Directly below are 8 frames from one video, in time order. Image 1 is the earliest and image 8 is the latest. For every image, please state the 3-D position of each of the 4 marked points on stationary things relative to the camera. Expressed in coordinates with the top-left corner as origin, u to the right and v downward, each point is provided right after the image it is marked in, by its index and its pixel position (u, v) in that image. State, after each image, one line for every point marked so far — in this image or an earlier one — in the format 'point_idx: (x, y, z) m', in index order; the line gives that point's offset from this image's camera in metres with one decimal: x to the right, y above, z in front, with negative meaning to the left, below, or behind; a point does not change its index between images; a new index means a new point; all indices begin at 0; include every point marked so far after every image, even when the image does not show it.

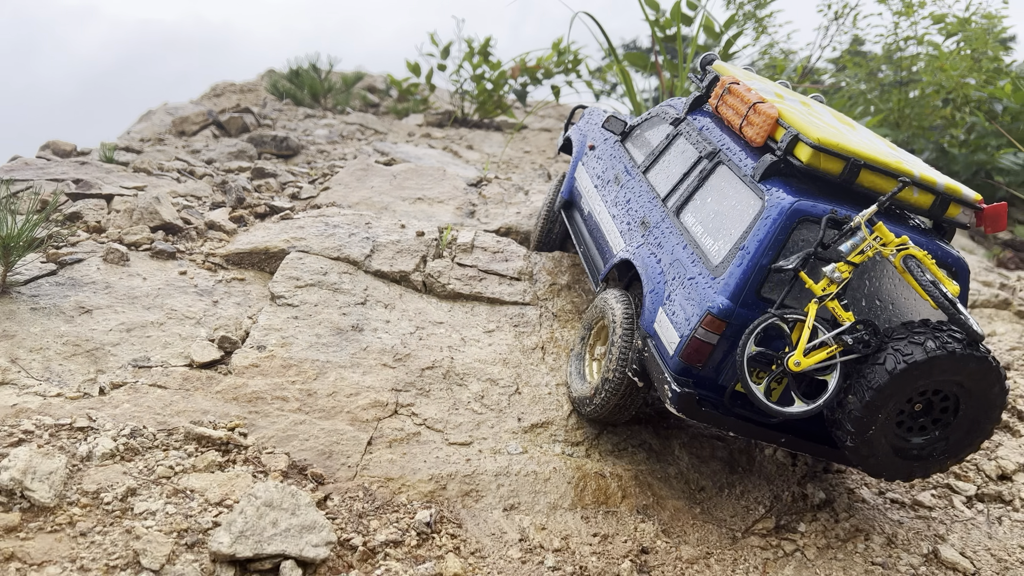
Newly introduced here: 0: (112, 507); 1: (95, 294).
0: (-1.5, -0.8, +3.2) m
1: (-2.3, 0.0, +4.6) m
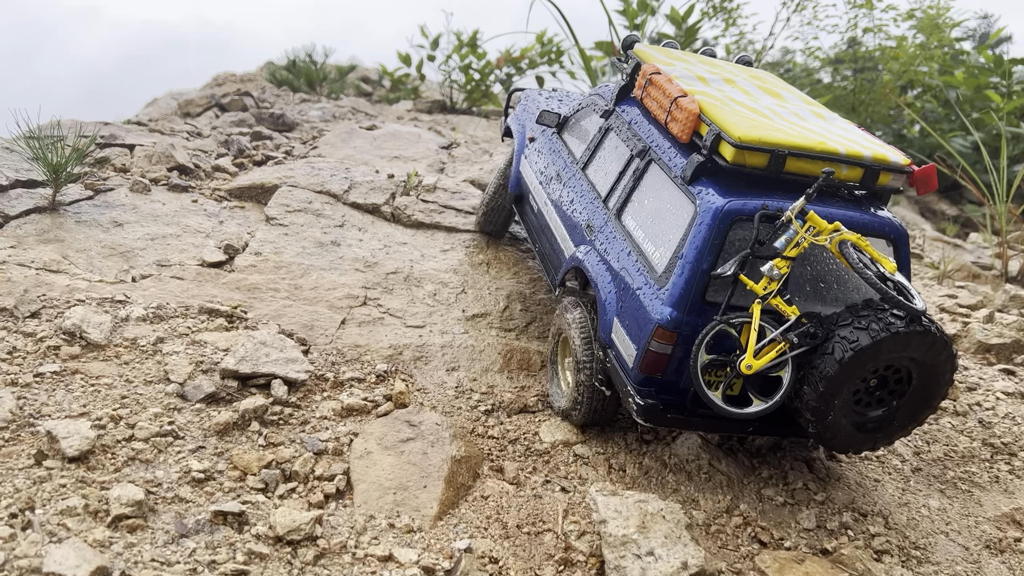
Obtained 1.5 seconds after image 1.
0: (-1.9, -0.3, +4.4) m
1: (-2.6, +0.5, +5.7) m
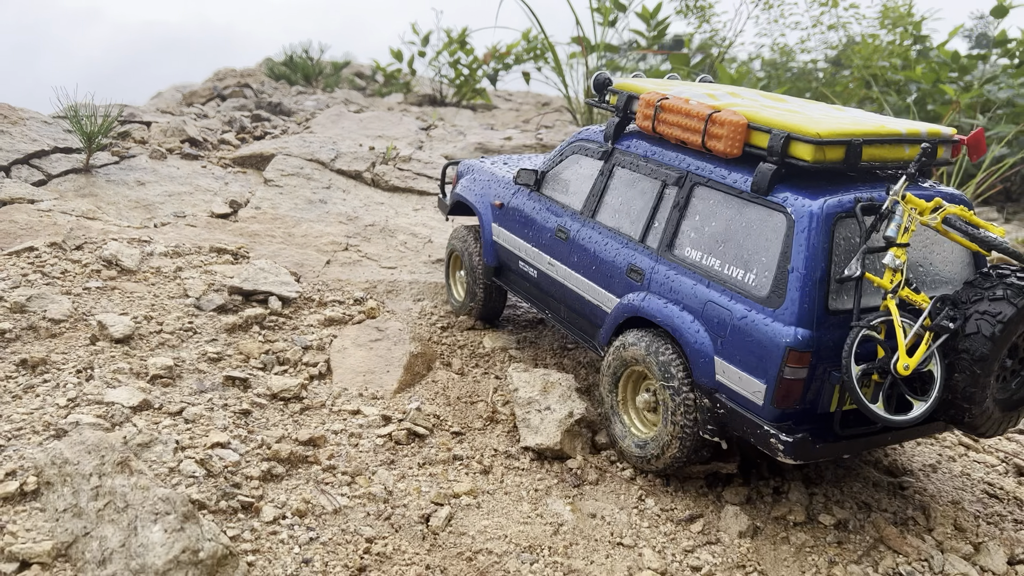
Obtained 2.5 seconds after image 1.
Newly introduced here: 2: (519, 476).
0: (-2.2, +0.1, +5.5) m
1: (-2.9, +0.9, +6.8) m
2: (0.0, -0.9, +4.0) m
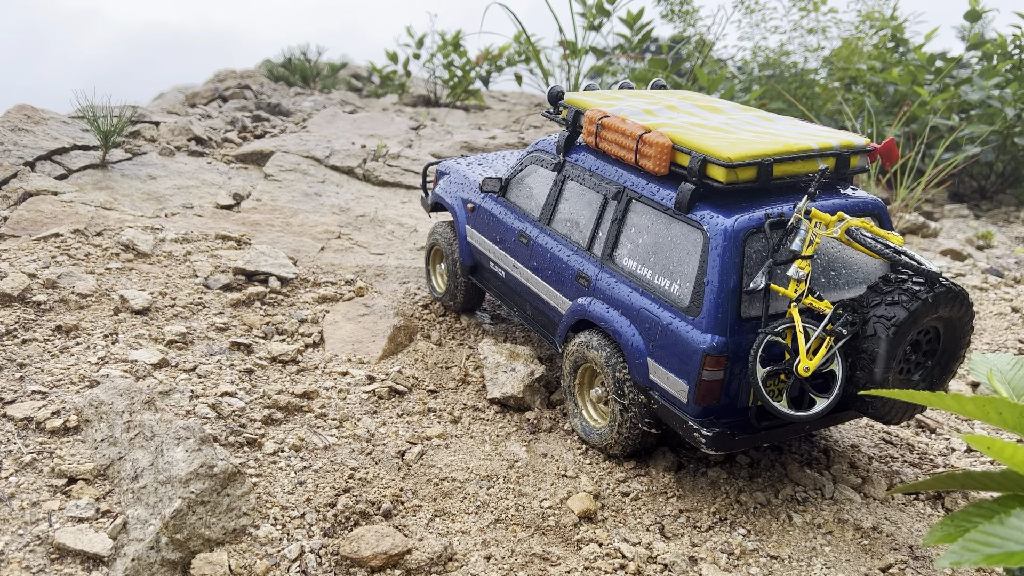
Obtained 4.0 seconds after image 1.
0: (-2.4, +0.2, +6.1) m
1: (-3.1, +1.0, +7.5) m
2: (-0.2, -0.8, +4.6) m
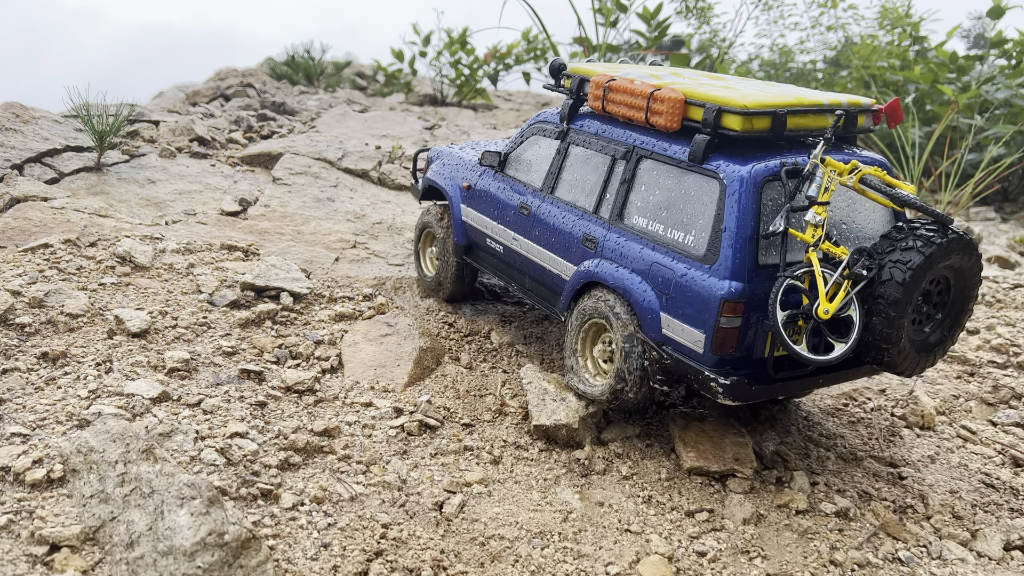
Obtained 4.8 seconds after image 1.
0: (-2.2, +0.1, +5.6) m
1: (-2.9, +0.9, +6.9) m
2: (+0.1, -0.9, +4.1) m
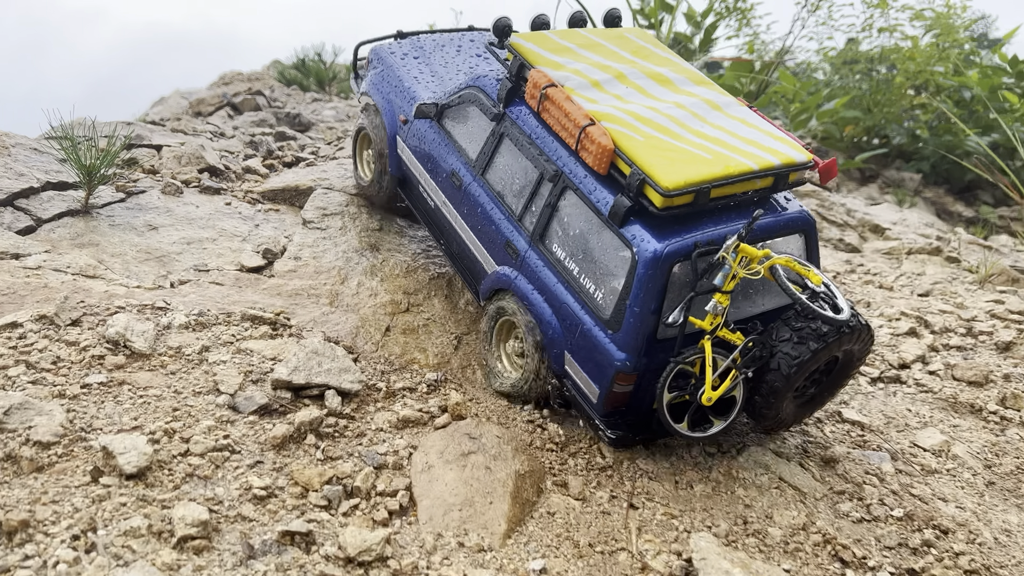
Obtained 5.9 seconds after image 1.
0: (-1.6, -0.3, +4.2) m
1: (-2.3, +0.5, +5.6) m
2: (+0.7, -1.3, +2.7) m
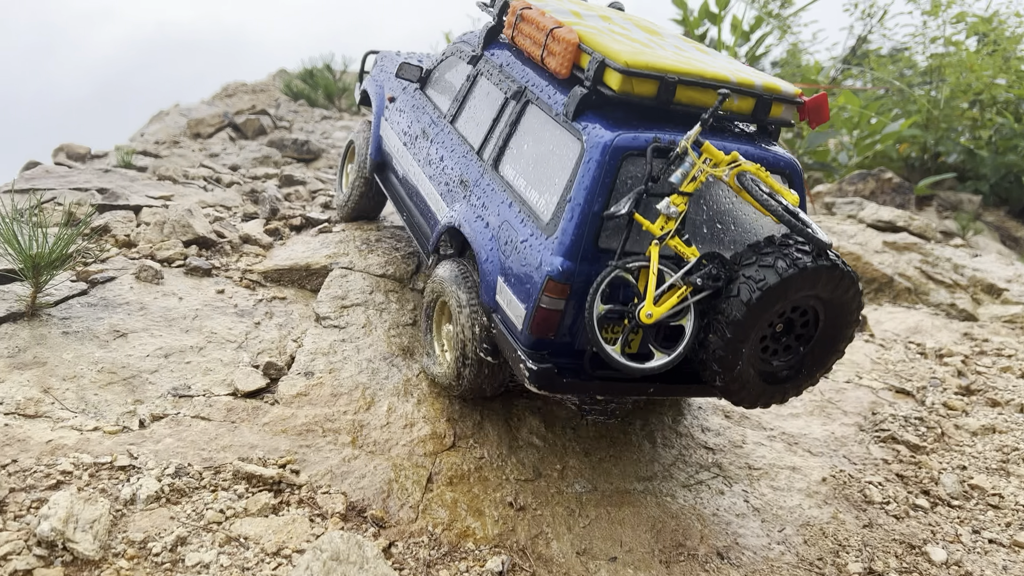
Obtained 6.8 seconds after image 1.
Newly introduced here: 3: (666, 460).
0: (-1.2, -1.0, +3.0) m
1: (-1.9, -0.1, +4.3) m
2: (+1.0, -1.9, +1.5) m
3: (+0.8, -0.9, +4.2) m
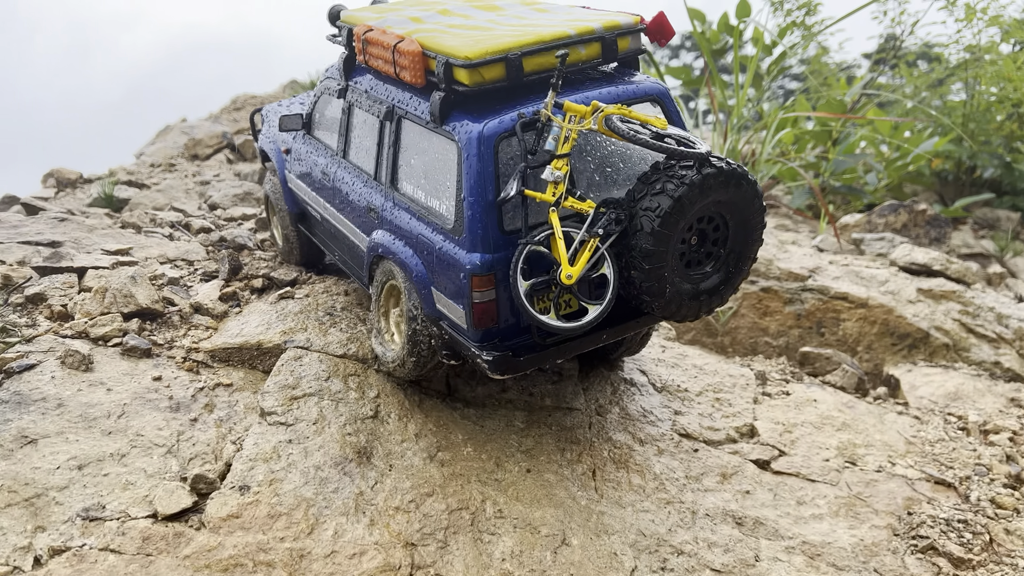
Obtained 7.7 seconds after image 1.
0: (-1.4, -1.4, +2.4) m
1: (-2.1, -0.6, +3.8) m
2: (+0.8, -2.4, +0.8) m
3: (+0.6, -1.3, +3.6) m
